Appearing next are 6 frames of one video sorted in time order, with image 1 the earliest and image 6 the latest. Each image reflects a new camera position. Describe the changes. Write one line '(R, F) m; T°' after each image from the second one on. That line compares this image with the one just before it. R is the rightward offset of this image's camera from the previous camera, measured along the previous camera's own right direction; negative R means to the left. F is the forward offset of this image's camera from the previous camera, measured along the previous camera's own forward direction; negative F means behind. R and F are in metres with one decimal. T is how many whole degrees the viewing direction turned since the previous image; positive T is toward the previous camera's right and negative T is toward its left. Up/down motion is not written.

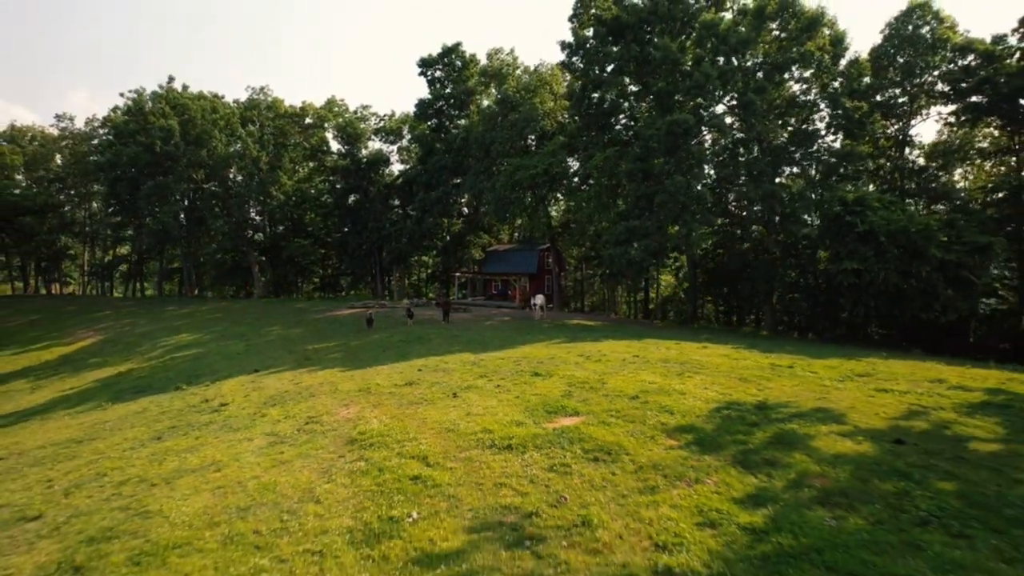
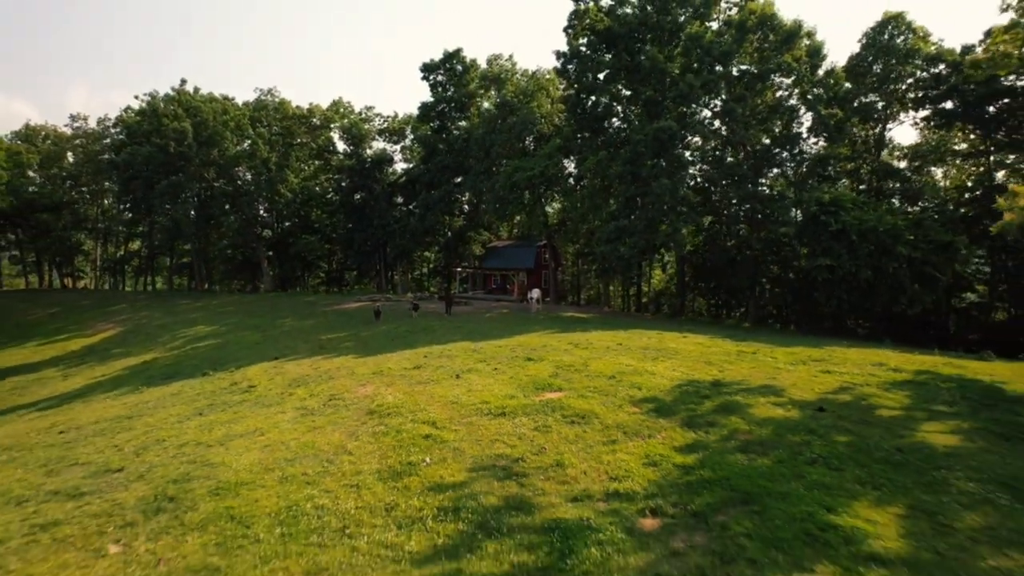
(+0.1, -1.7) m; 0°
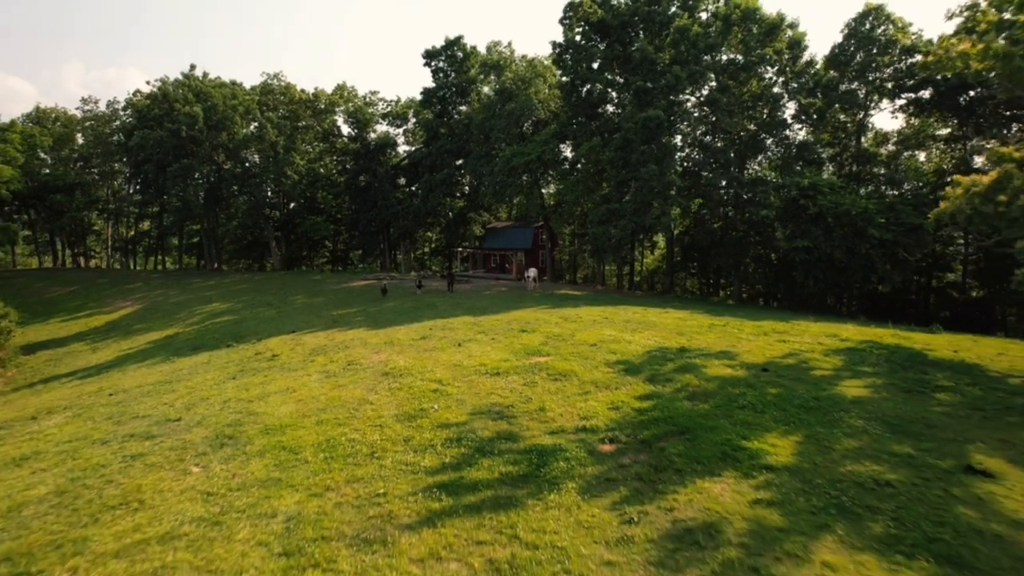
(+0.1, -1.7) m; 0°
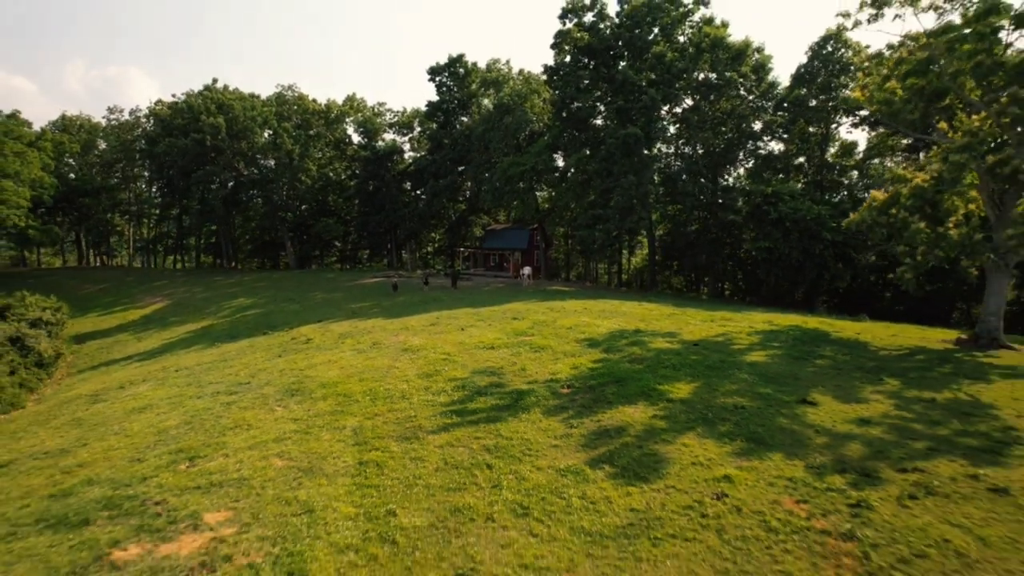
(+0.2, -3.4) m; 0°
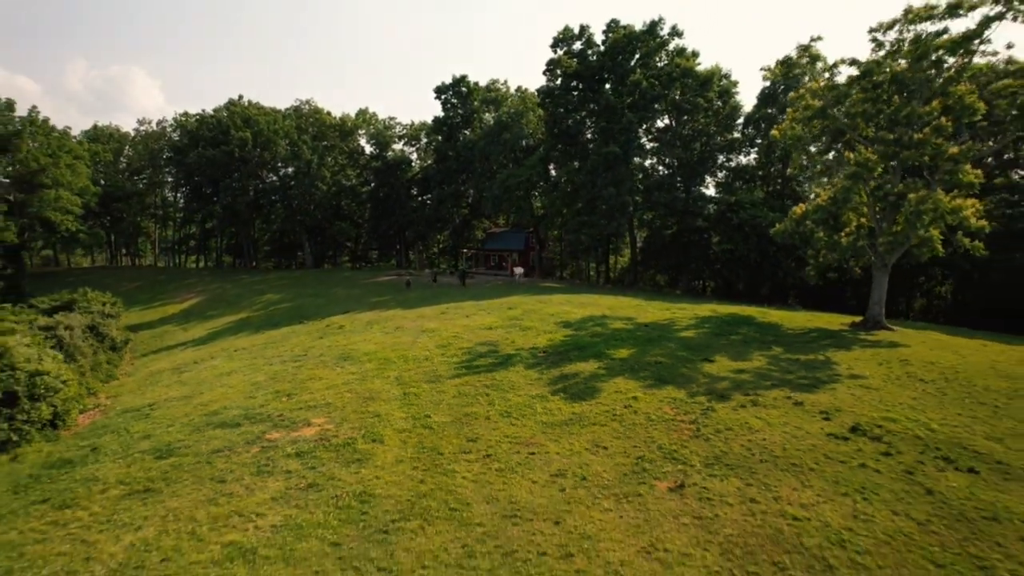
(+0.2, -4.5) m; 0°
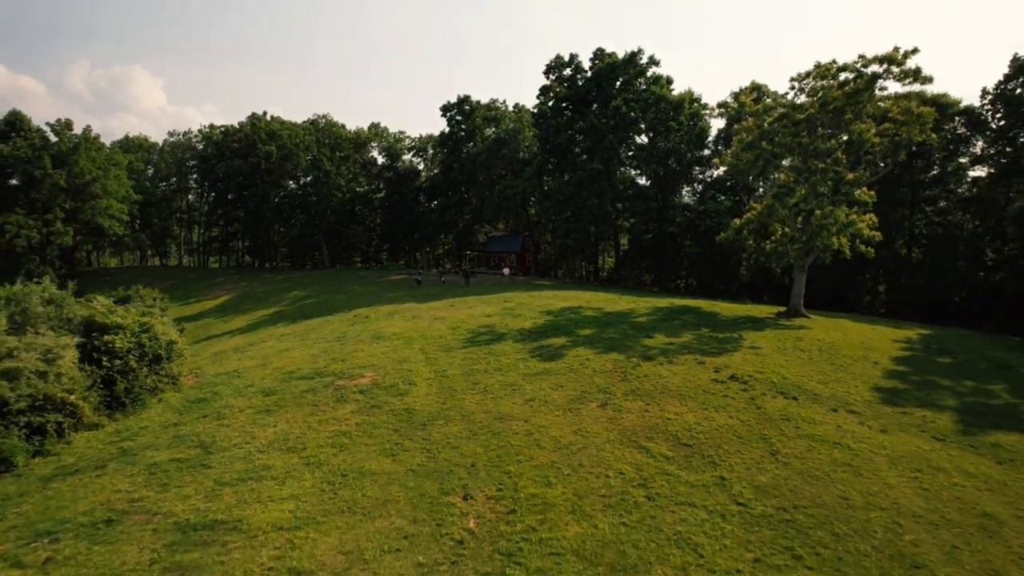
(+0.3, -5.1) m; 0°
